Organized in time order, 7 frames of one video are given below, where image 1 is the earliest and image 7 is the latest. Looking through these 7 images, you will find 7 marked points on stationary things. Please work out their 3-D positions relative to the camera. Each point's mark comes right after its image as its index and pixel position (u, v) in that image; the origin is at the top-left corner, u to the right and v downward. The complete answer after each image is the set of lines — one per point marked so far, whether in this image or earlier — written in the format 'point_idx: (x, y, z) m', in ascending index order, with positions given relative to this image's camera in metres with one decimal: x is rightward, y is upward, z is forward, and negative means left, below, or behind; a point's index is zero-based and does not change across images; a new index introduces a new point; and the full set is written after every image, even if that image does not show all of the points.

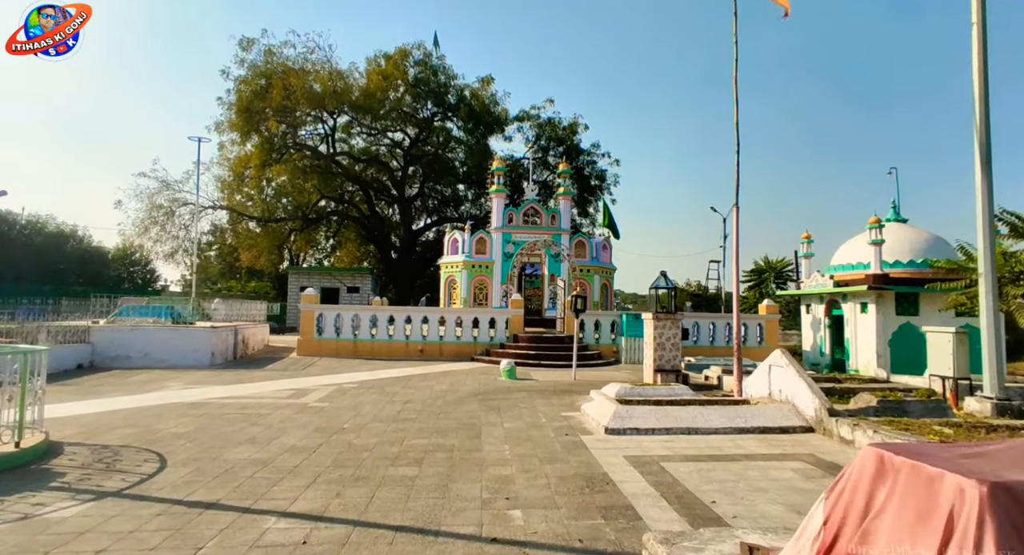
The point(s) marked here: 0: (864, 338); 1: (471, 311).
0: (+10.2, -1.8, +16.0) m
1: (-1.3, -1.0, +17.0) m
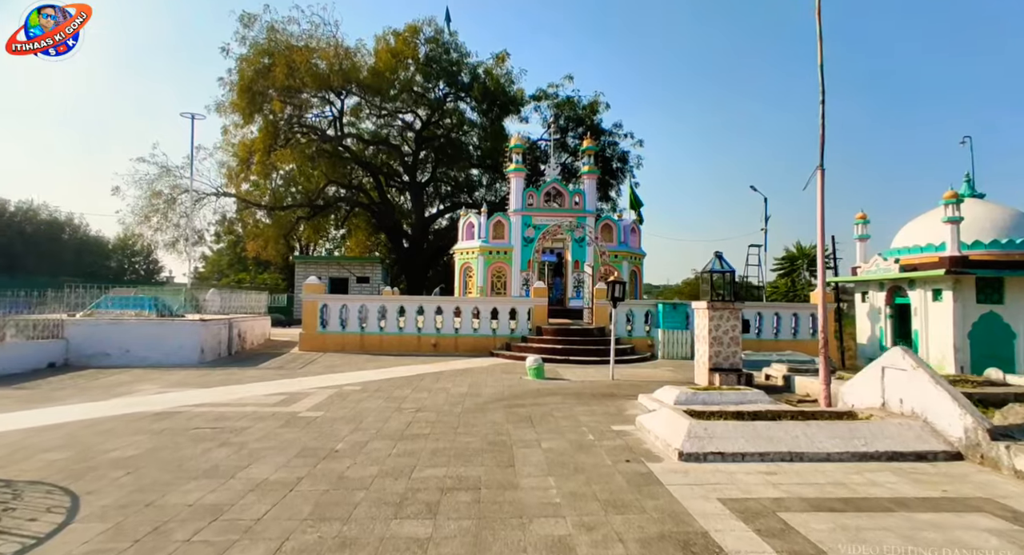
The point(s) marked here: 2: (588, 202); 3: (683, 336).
0: (+10.8, -1.4, +14.1) m
1: (-0.6, -0.7, +15.3) m
2: (+2.7, +2.7, +19.7) m
3: (+4.6, -1.6, +14.8) m
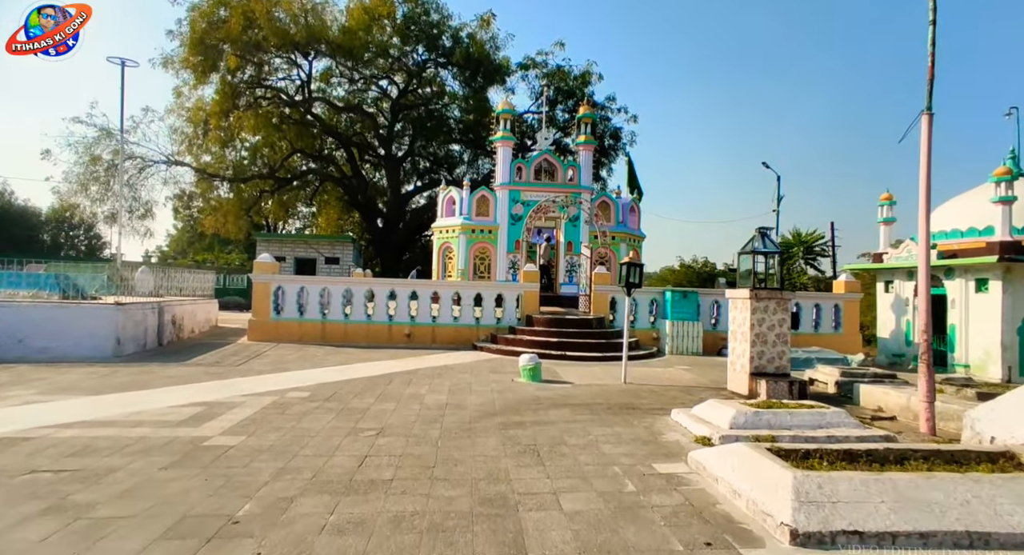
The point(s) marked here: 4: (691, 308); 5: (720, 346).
0: (+10.6, -1.1, +12.5) m
1: (-0.9, -0.2, +13.3) m
2: (+2.3, +3.2, +17.7) m
3: (+4.3, -1.2, +13.0) m
4: (+4.3, -0.7, +13.1) m
5: (+5.1, -1.7, +13.5) m
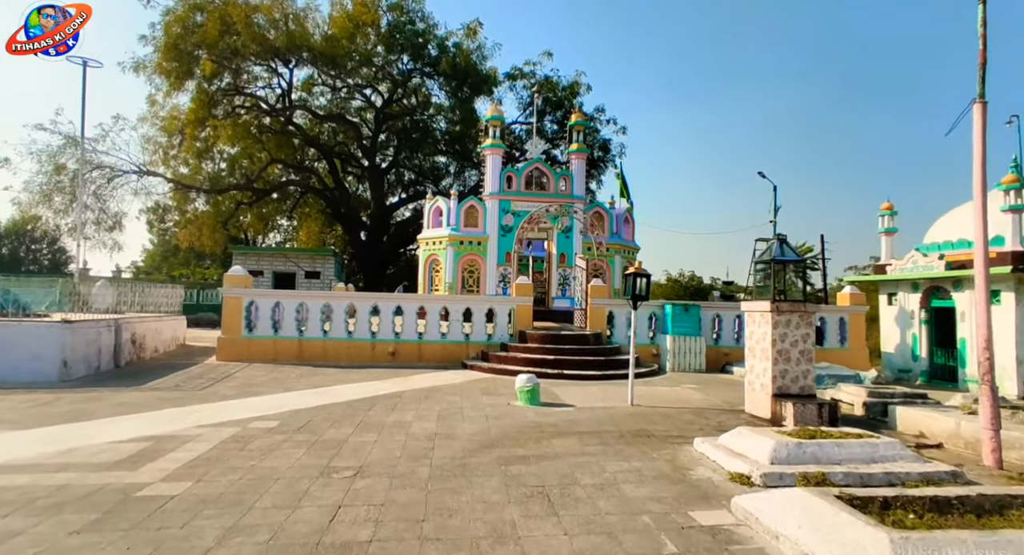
0: (+10.4, -1.4, +11.9) m
1: (-1.1, -0.5, +12.5) m
2: (+2.0, +2.8, +17.0) m
3: (+4.1, -1.5, +12.2) m
4: (+4.1, -1.0, +12.4) m
5: (+4.9, -2.0, +12.8) m
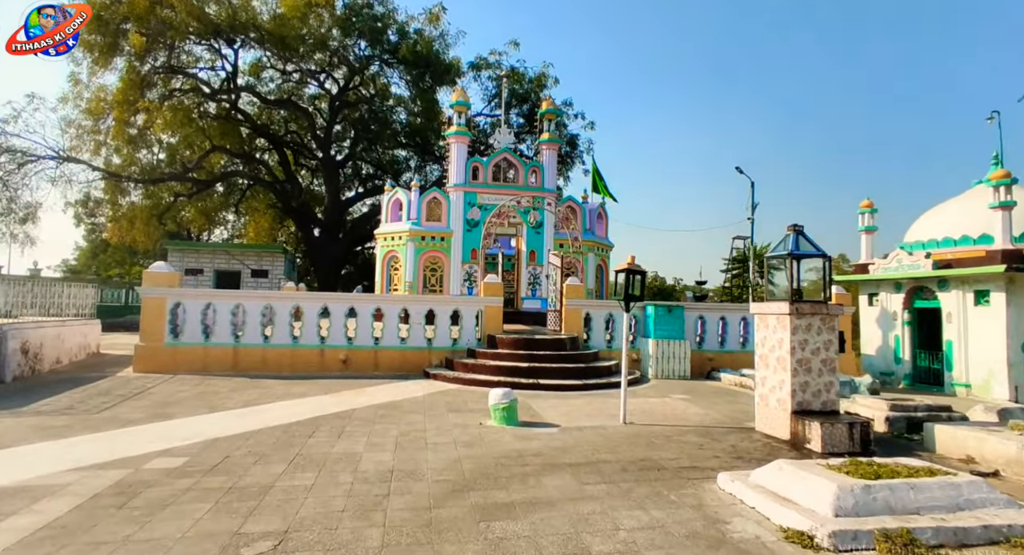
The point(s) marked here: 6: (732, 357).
0: (+9.7, -1.3, +11.4) m
1: (-1.8, -0.5, +11.1) m
2: (+1.0, +2.8, +15.9) m
3: (+3.4, -1.5, +11.3) m
4: (+3.4, -1.0, +11.4) m
5: (+4.2, -2.0, +11.9) m
6: (+4.8, -1.7, +12.0) m
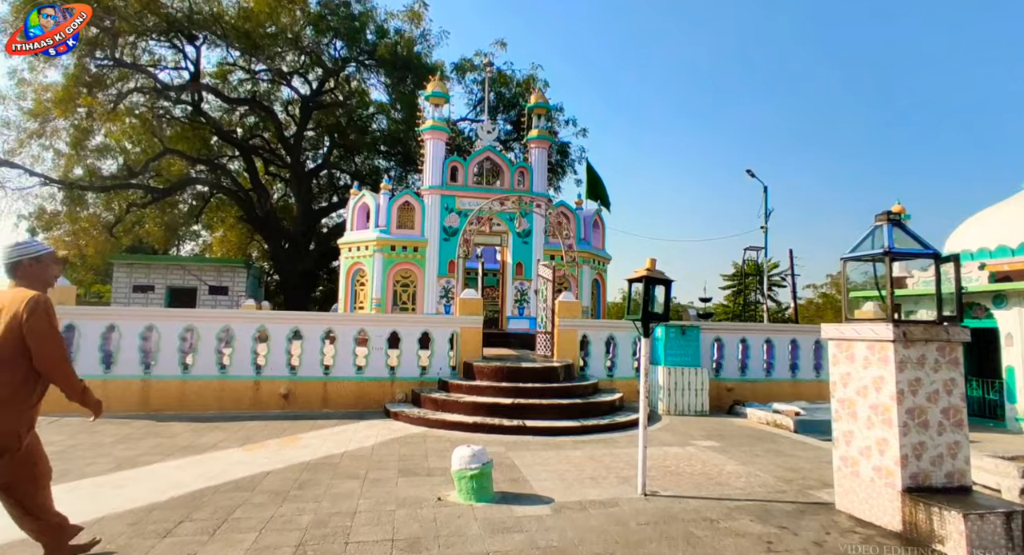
0: (+9.4, -1.6, +9.6) m
1: (-2.1, -0.7, +9.1) m
2: (+0.6, +2.4, +14.1) m
3: (+3.1, -1.7, +9.3) m
4: (+3.1, -1.3, +9.5) m
5: (+3.9, -2.2, +9.9) m
6: (+4.4, -2.0, +10.0) m
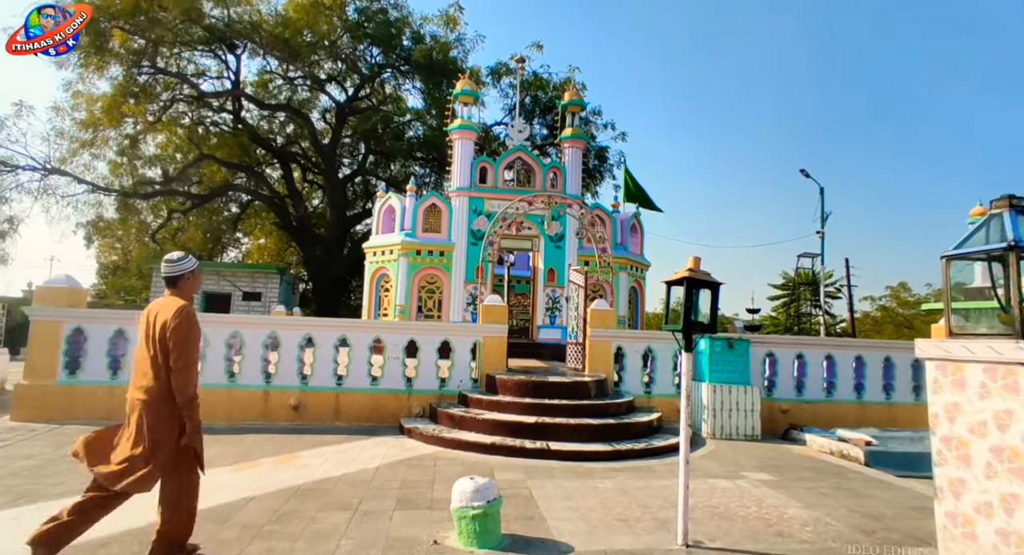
0: (+9.8, -1.7, +8.1) m
1: (-1.7, -0.8, +8.5) m
2: (+1.4, +2.3, +13.3) m
3: (+3.5, -1.8, +8.3) m
4: (+3.5, -1.4, +8.5) m
5: (+4.3, -2.3, +8.8) m
6: (+4.9, -2.1, +8.9) m
